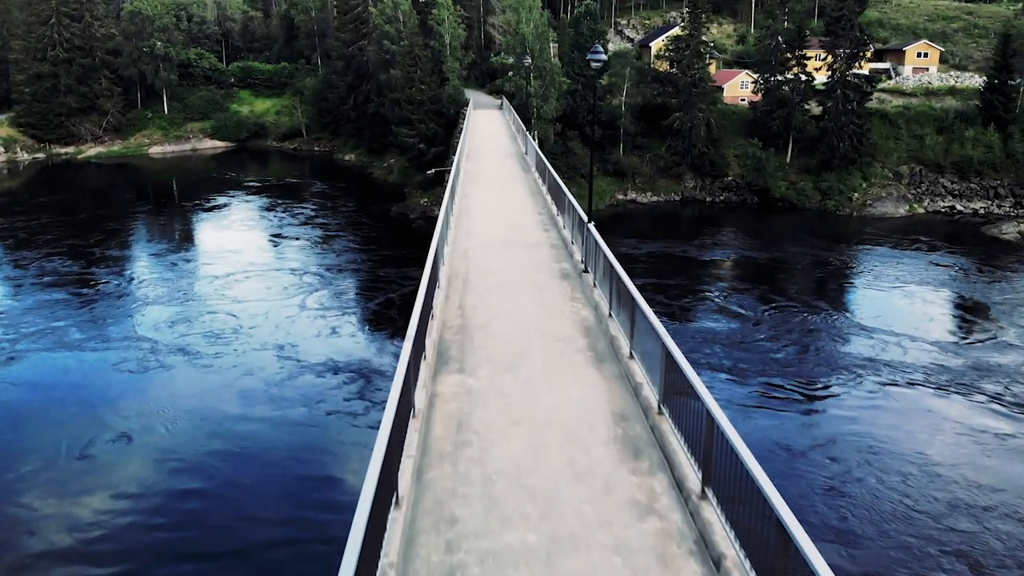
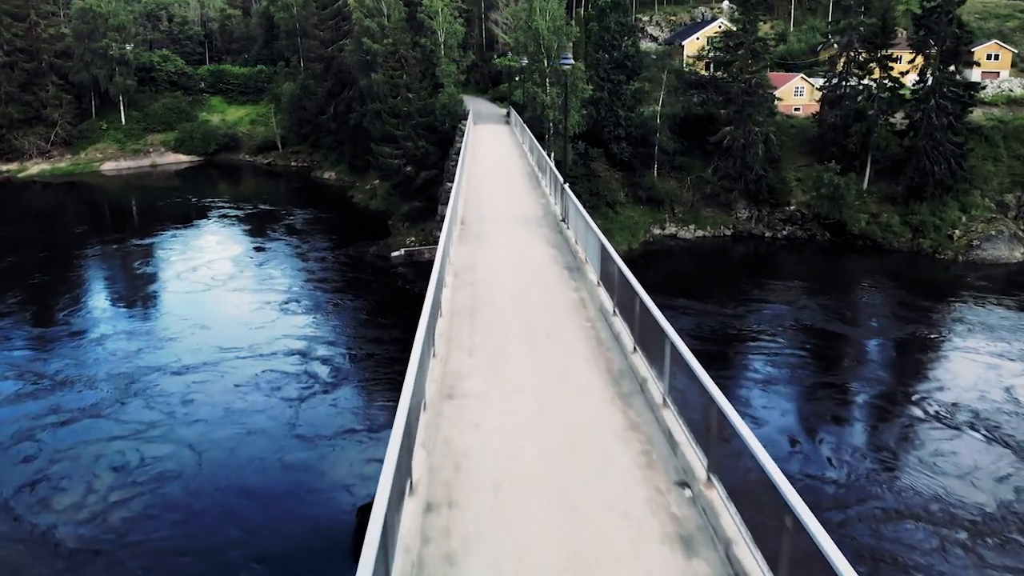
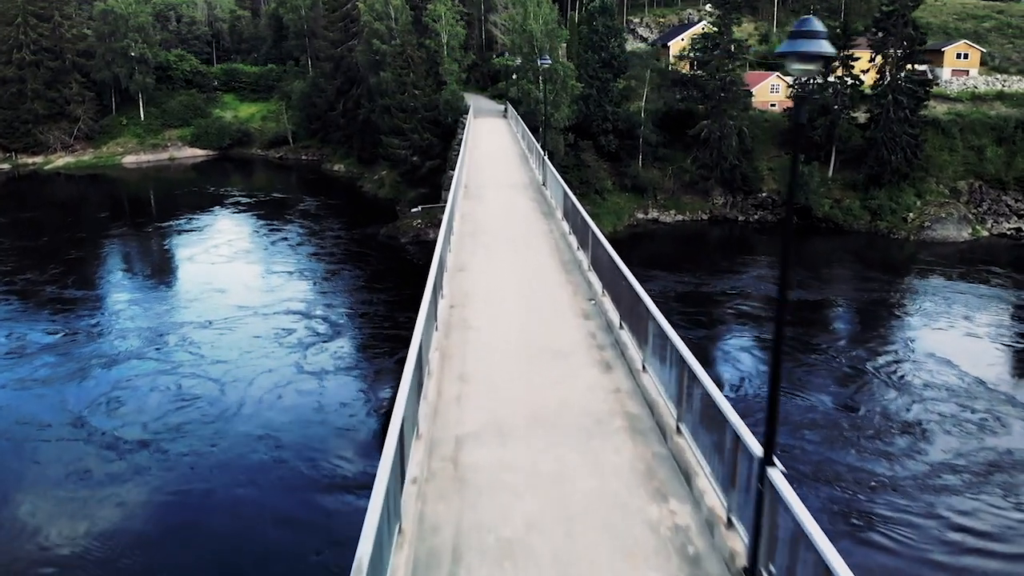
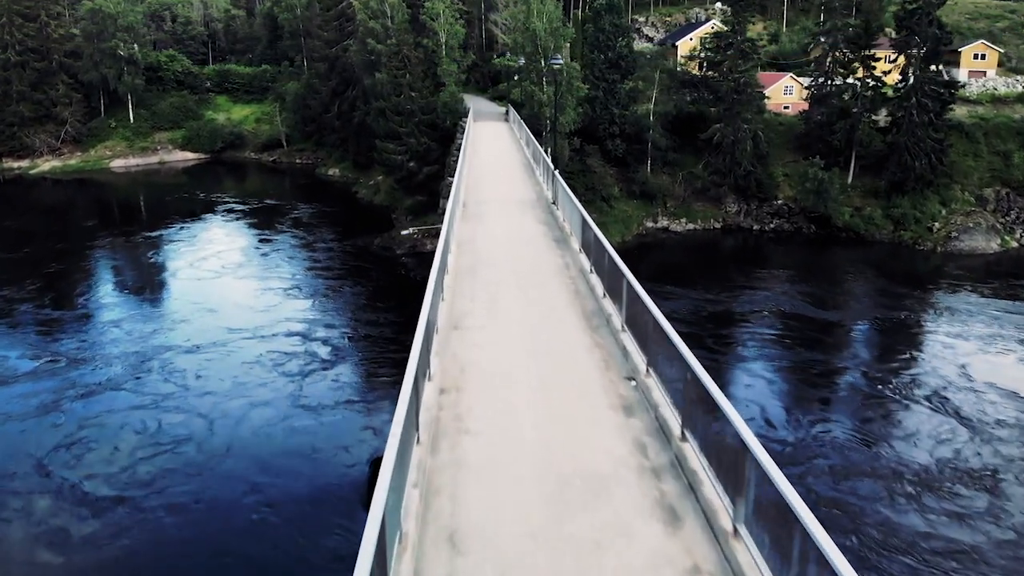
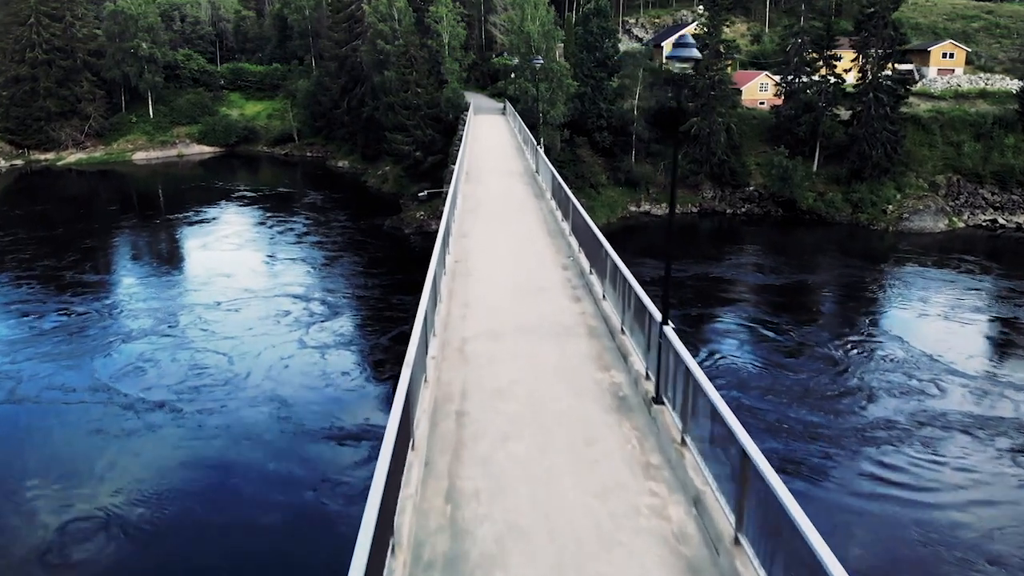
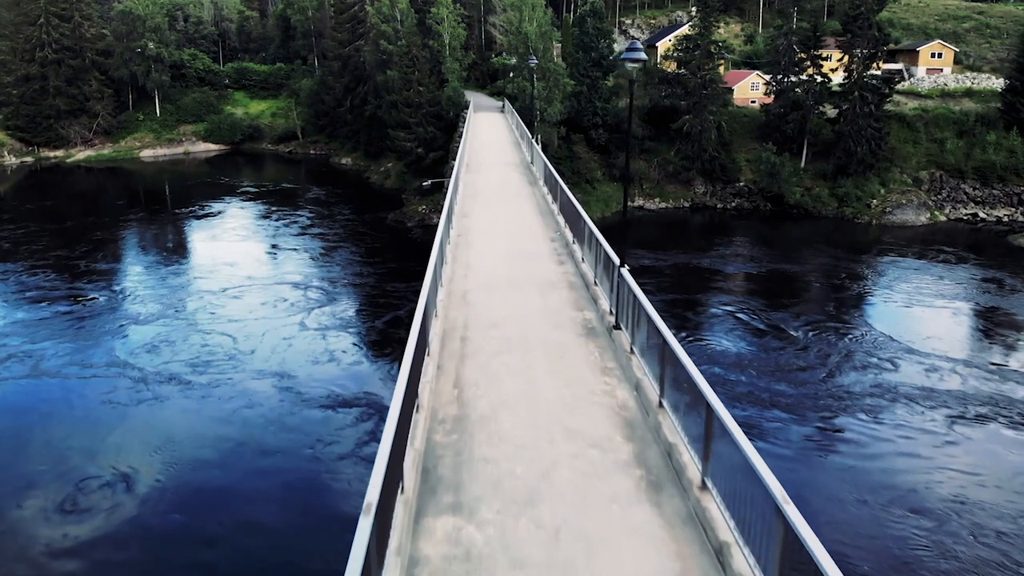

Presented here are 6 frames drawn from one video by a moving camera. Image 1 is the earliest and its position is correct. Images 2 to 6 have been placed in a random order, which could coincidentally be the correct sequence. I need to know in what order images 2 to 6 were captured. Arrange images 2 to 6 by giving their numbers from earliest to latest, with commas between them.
6, 5, 3, 4, 2
